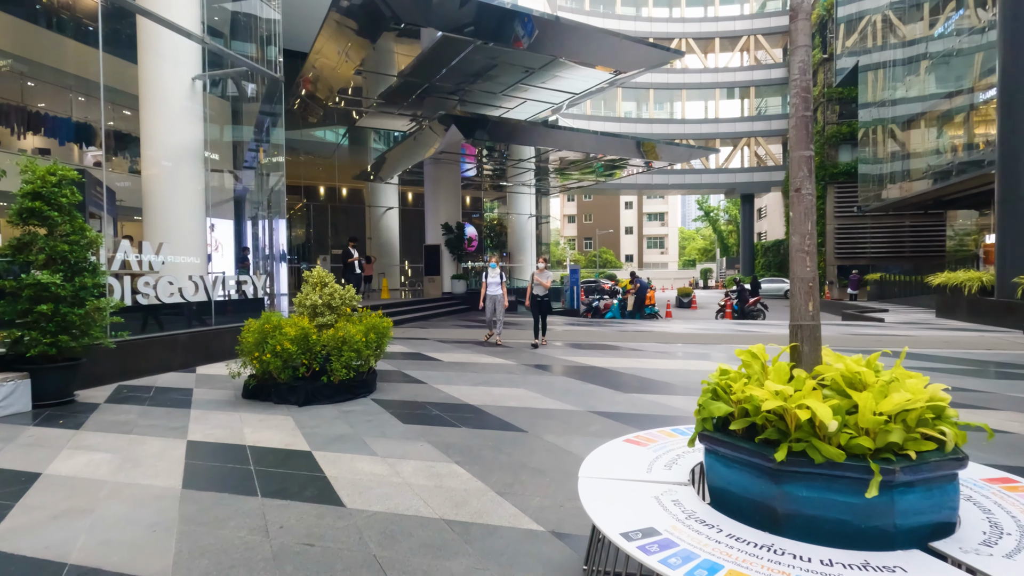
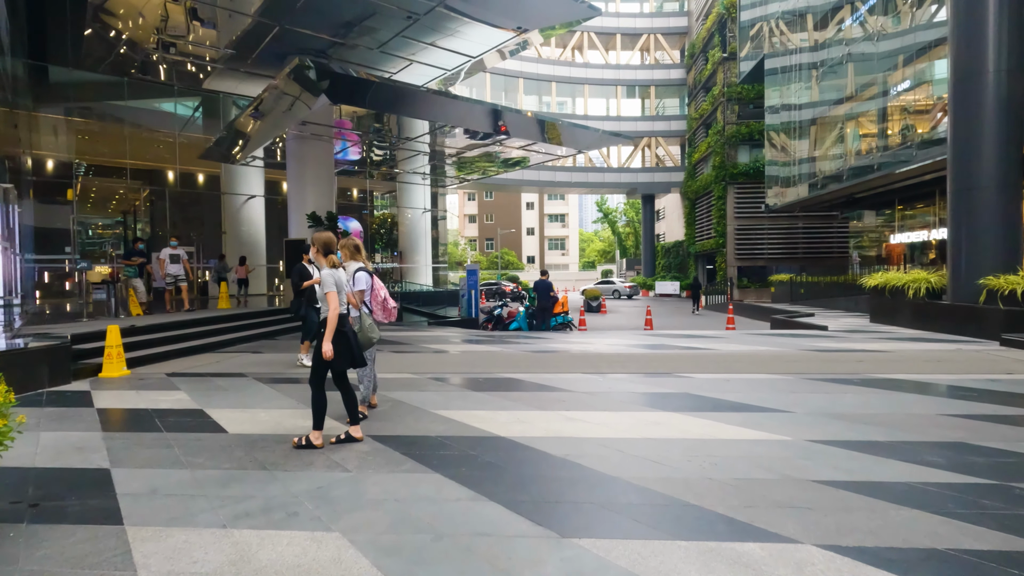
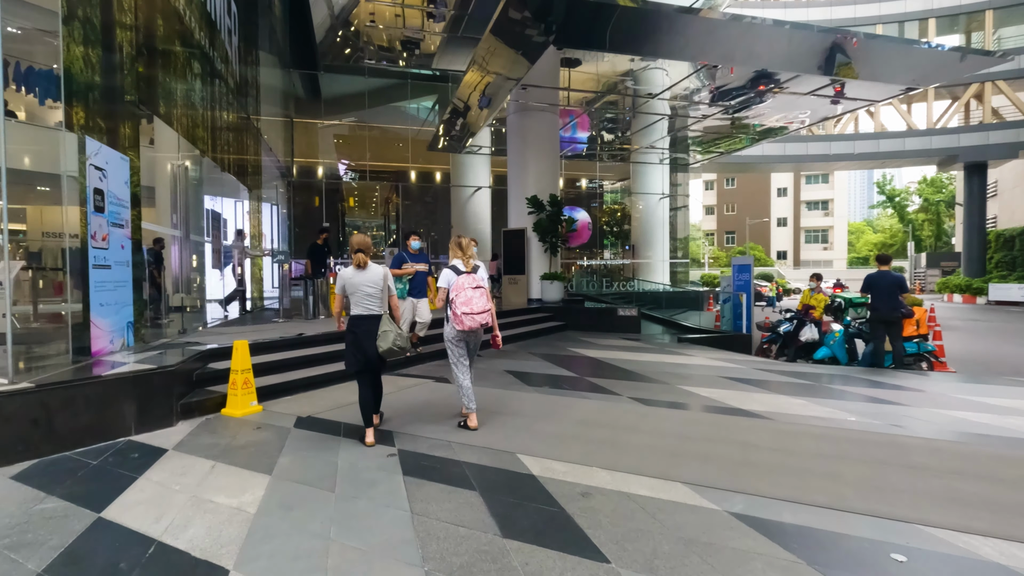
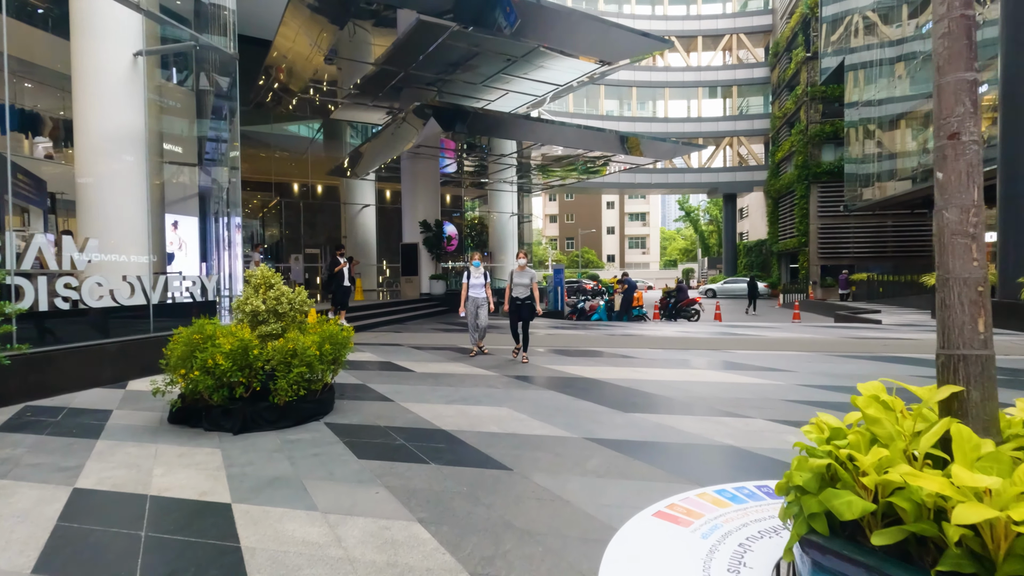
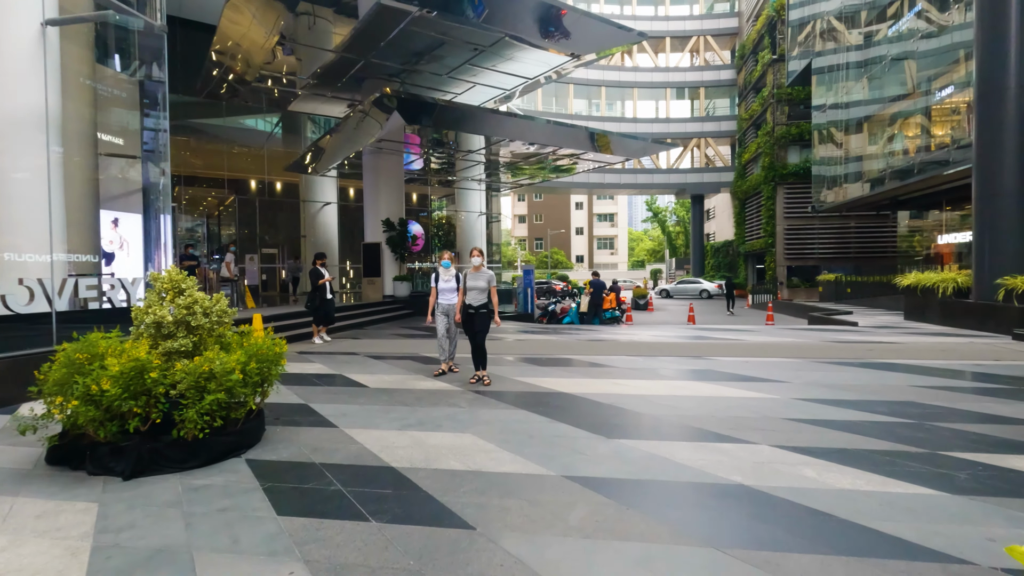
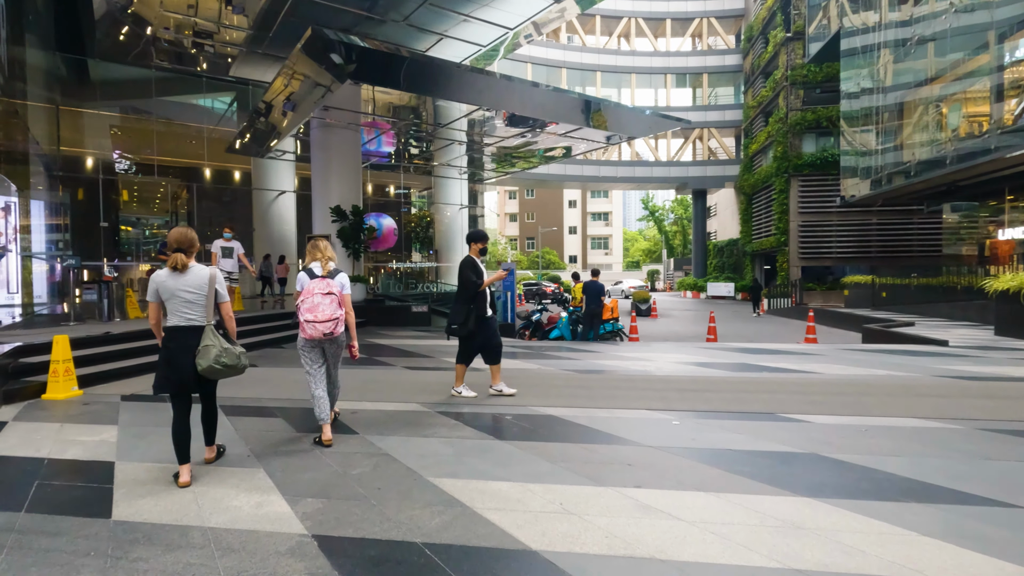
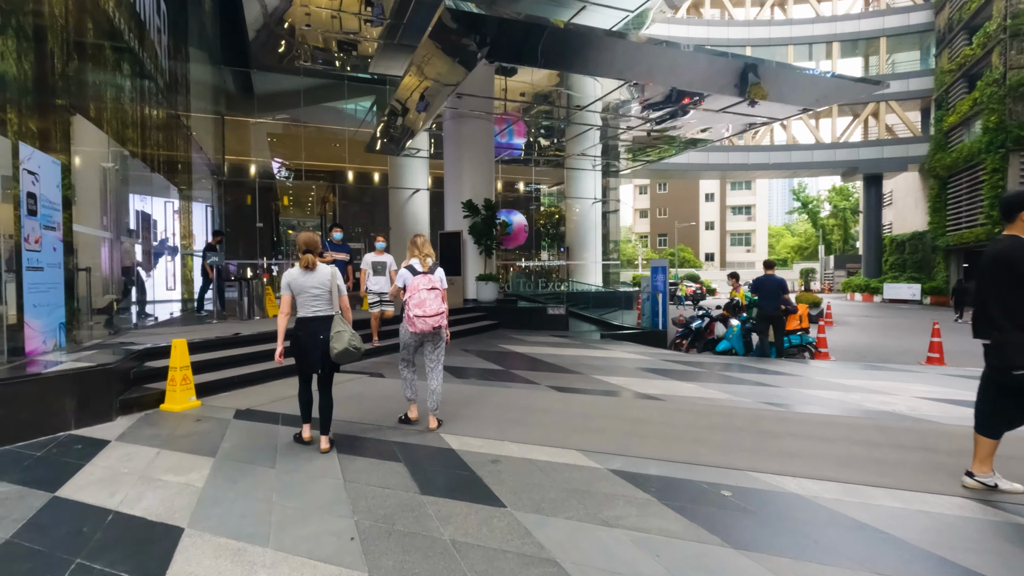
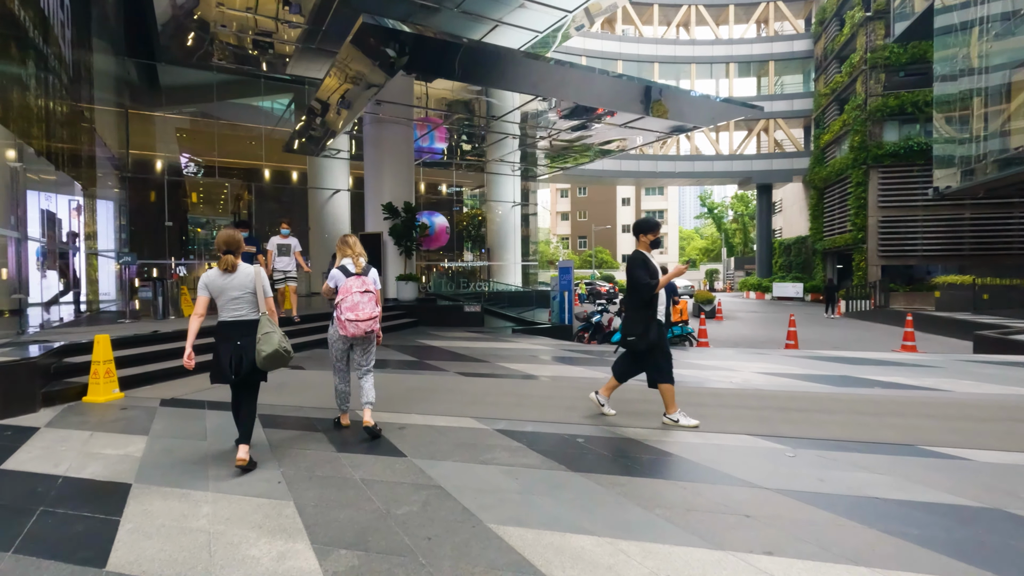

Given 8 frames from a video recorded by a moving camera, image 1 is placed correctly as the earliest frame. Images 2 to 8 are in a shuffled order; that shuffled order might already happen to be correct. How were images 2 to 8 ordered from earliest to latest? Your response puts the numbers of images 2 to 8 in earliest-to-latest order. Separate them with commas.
4, 5, 2, 6, 8, 7, 3
